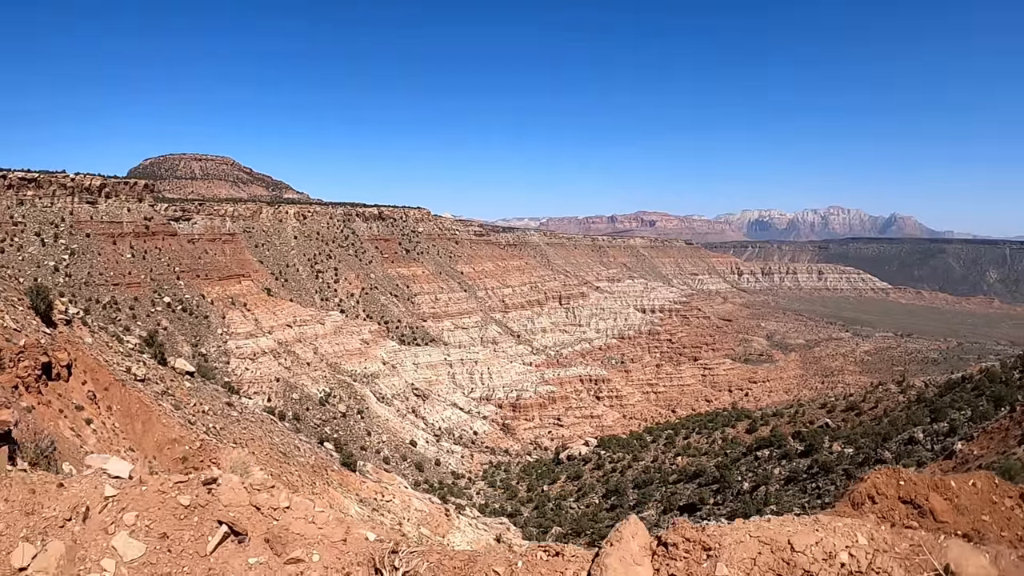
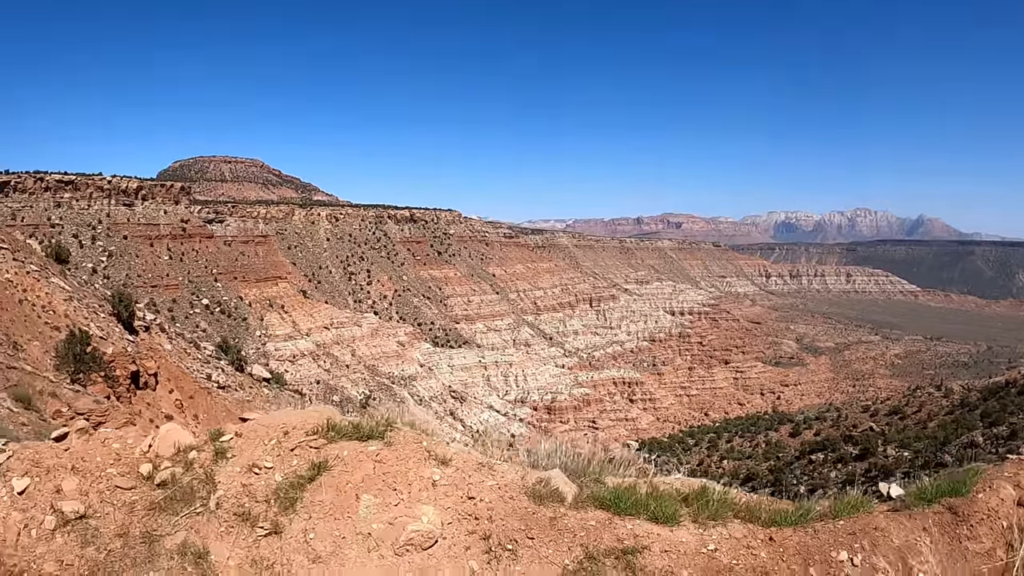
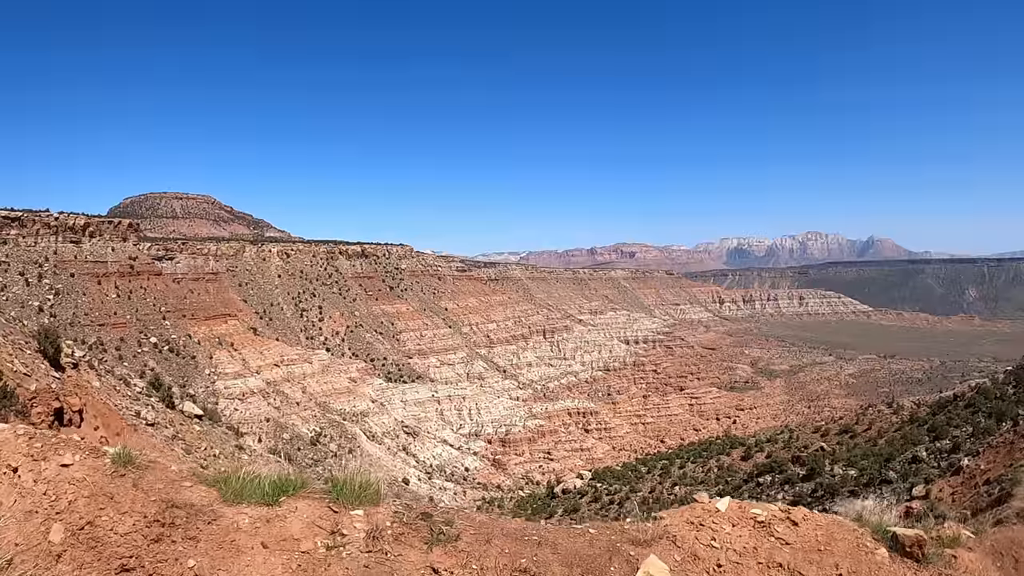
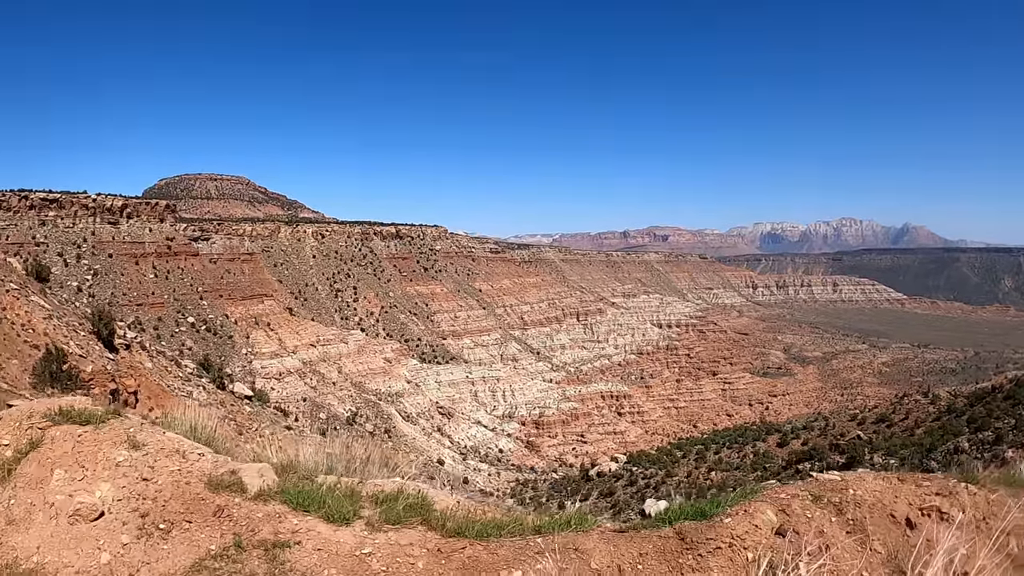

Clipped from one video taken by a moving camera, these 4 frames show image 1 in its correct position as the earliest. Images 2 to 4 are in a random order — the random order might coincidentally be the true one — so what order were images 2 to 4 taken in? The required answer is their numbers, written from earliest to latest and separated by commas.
3, 4, 2
